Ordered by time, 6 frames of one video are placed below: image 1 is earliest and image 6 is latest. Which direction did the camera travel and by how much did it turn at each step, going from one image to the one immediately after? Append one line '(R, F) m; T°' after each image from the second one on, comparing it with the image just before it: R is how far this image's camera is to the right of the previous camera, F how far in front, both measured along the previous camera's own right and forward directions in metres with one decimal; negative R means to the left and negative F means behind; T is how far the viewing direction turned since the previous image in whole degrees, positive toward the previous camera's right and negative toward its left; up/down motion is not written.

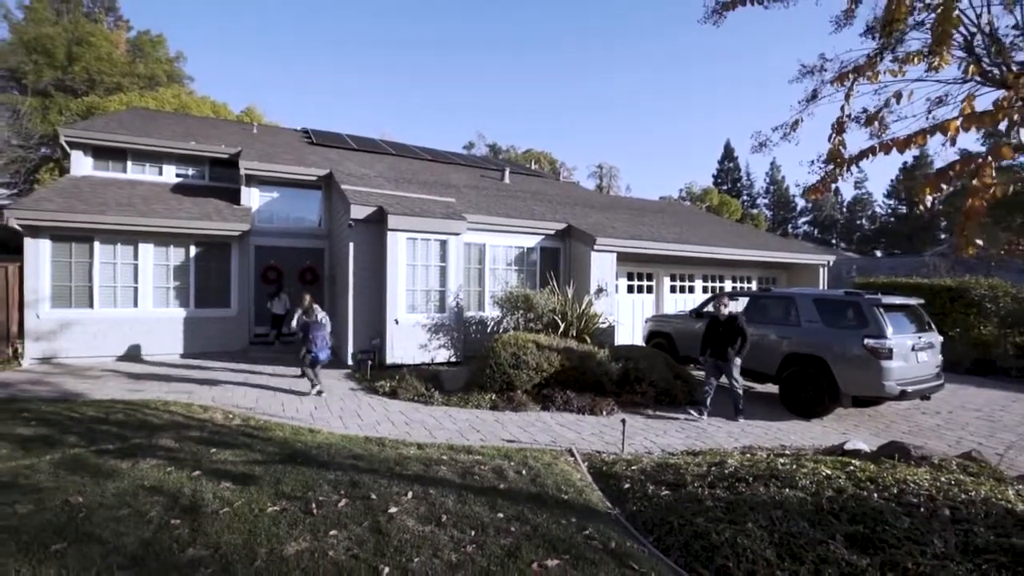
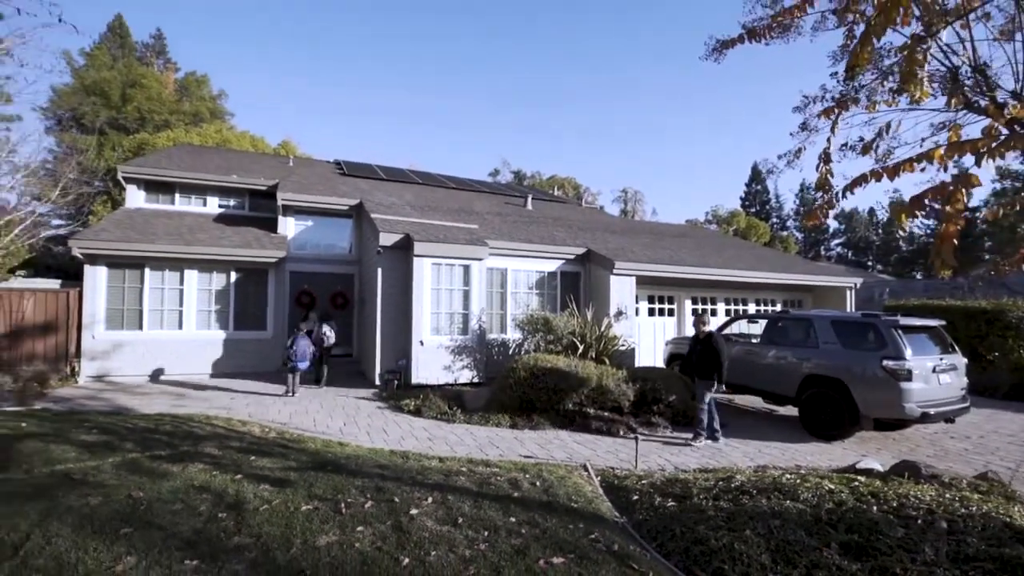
(+0.1, -0.4) m; -3°
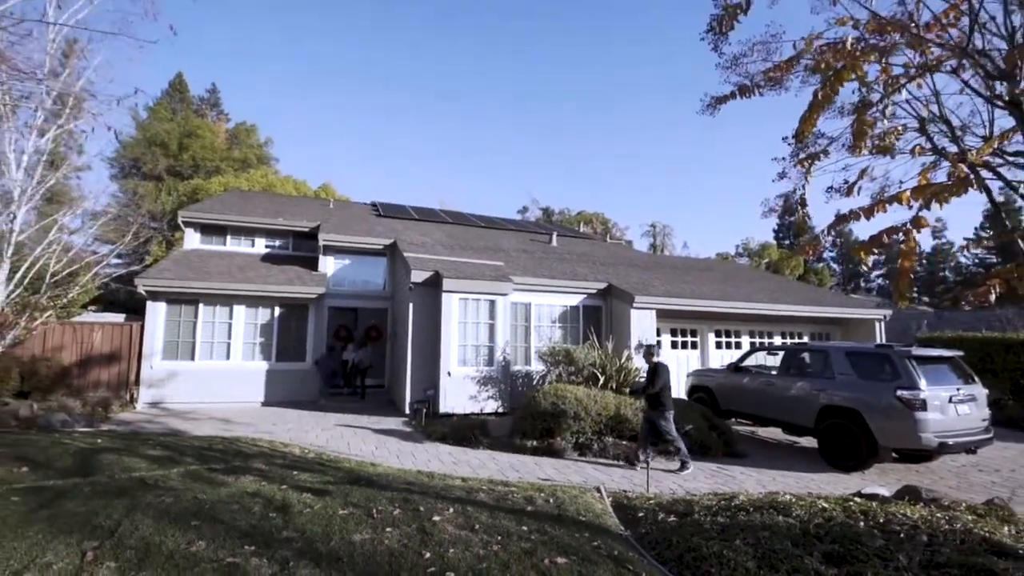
(+0.2, -0.6) m; -3°
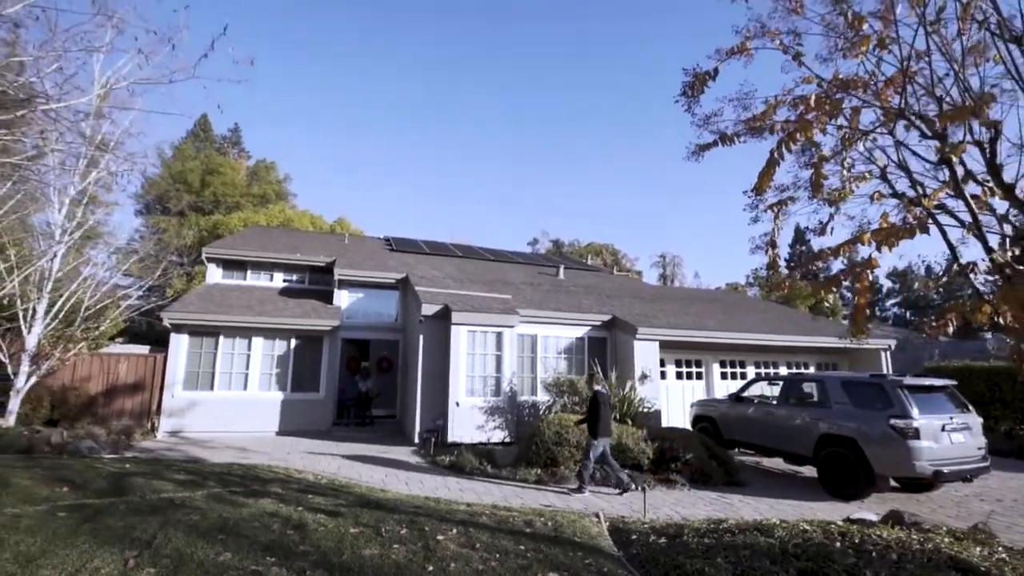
(+0.1, -0.5) m; -1°
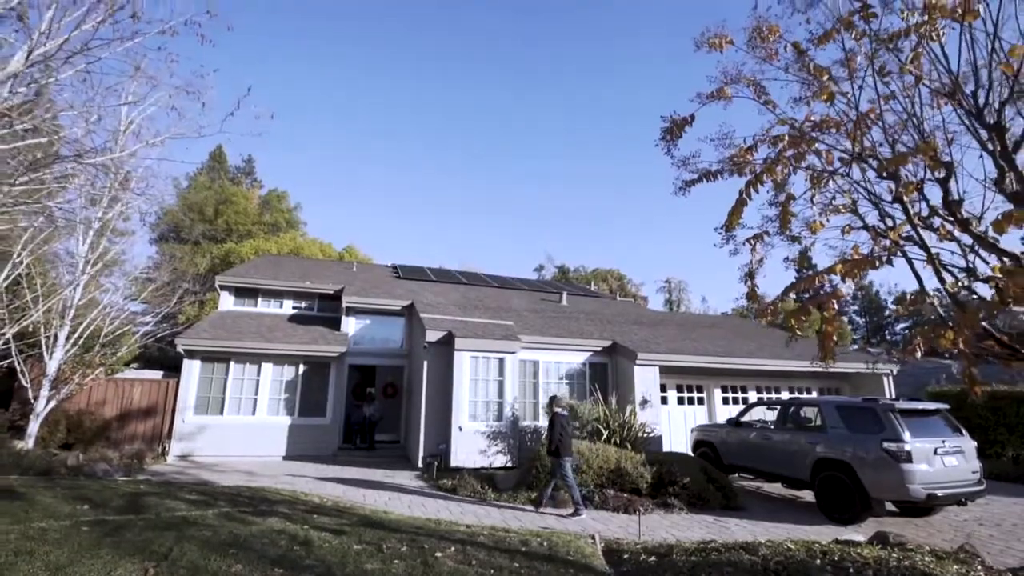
(+0.1, -0.4) m; -1°
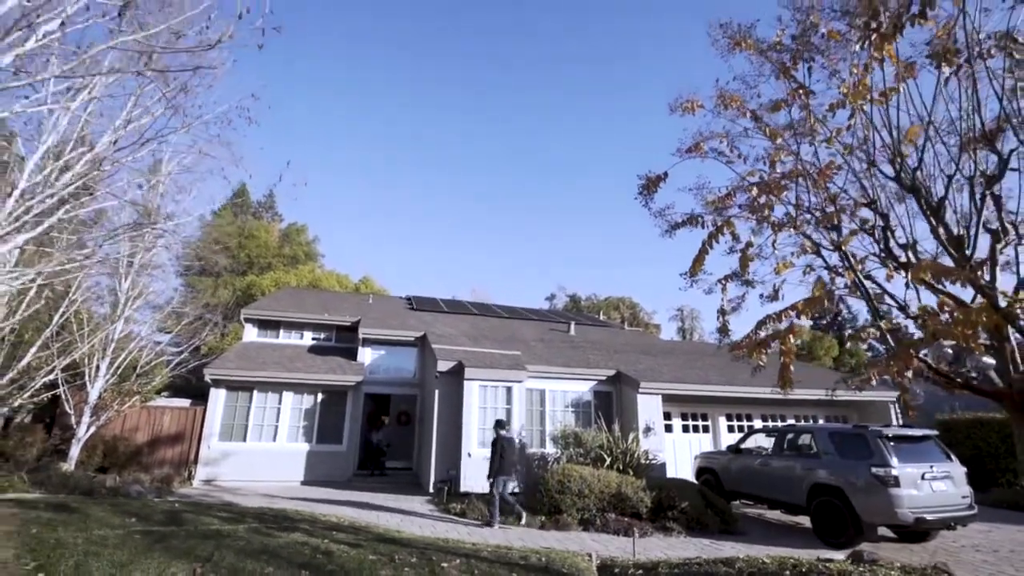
(+0.2, -0.7) m; -2°
